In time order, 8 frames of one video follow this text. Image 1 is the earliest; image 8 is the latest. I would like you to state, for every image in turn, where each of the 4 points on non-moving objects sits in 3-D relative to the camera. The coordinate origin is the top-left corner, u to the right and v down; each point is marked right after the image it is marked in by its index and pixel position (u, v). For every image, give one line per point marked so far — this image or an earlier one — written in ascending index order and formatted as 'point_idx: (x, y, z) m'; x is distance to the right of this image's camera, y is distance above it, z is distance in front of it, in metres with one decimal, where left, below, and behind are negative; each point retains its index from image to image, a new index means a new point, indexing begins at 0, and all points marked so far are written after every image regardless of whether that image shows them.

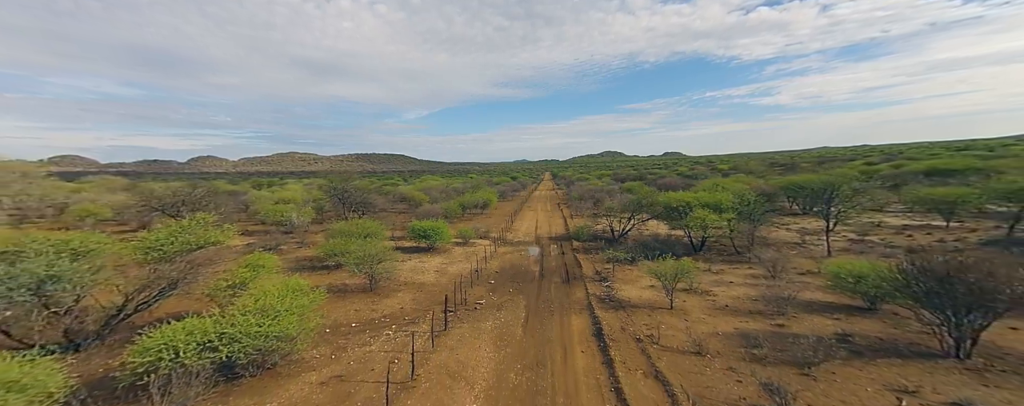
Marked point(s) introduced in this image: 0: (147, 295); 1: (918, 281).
0: (-13.5, -3.4, +14.0) m
1: (+13.4, -2.3, +12.8) m
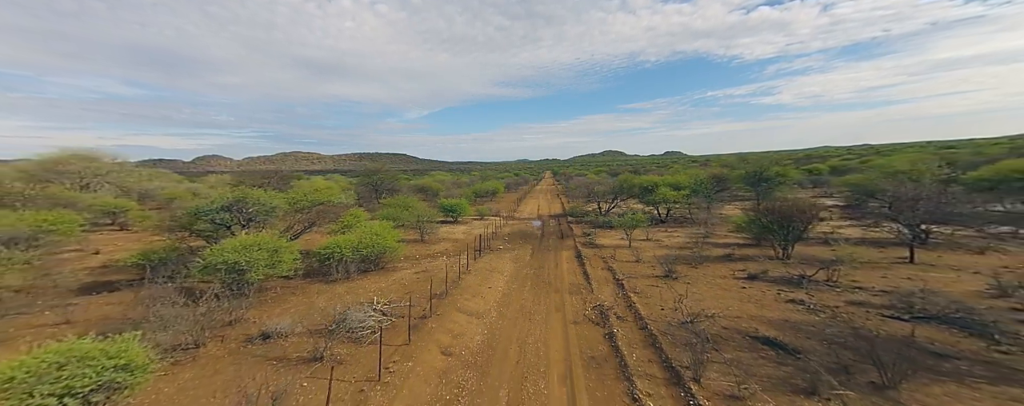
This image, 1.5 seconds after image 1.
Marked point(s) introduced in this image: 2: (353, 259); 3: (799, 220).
0: (-12.8, -1.7, +22.4) m
1: (+14.1, -0.5, +21.2) m
2: (-8.0, -2.8, +18.8) m
3: (+15.0, -0.6, +20.4) m
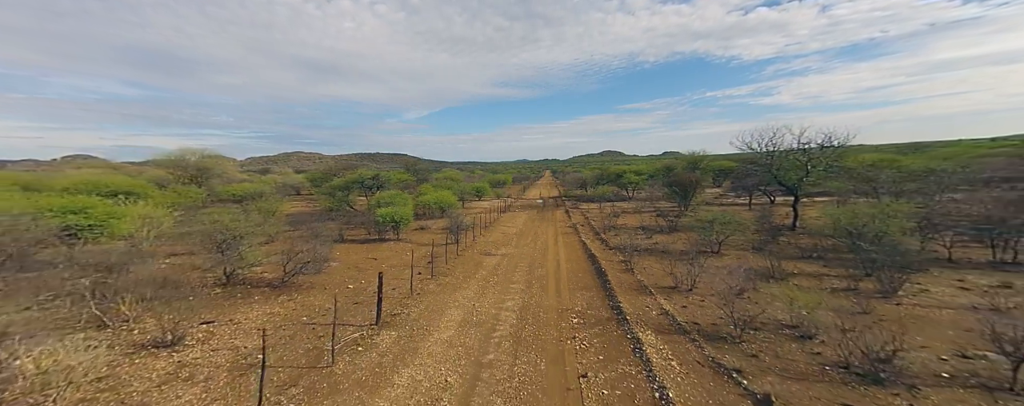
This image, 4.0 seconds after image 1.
0: (-11.6, +0.6, +36.6) m
1: (+15.3, +1.7, +35.4) m
2: (-6.8, -0.6, +33.0) m
3: (+16.2, +1.6, +34.6) m
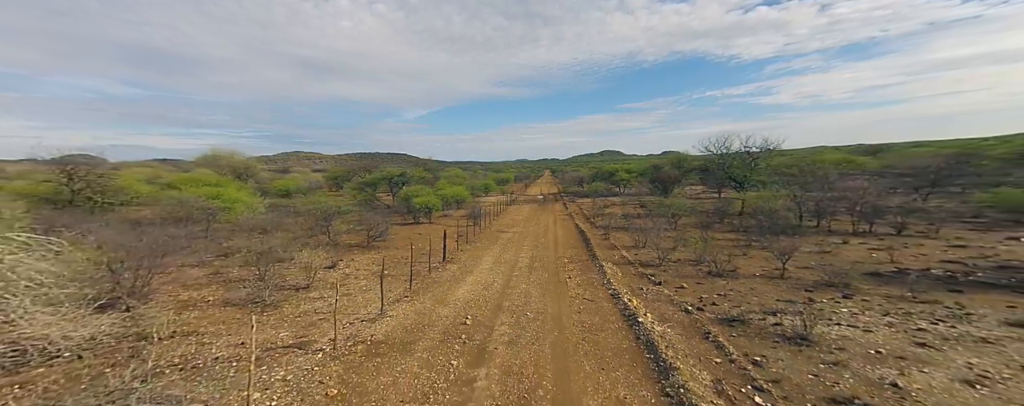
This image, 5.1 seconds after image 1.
0: (-11.1, +1.2, +42.2) m
1: (+15.8, +2.4, +41.1) m
2: (-6.3, 0.0, +38.7) m
3: (+16.7, +2.3, +40.3) m
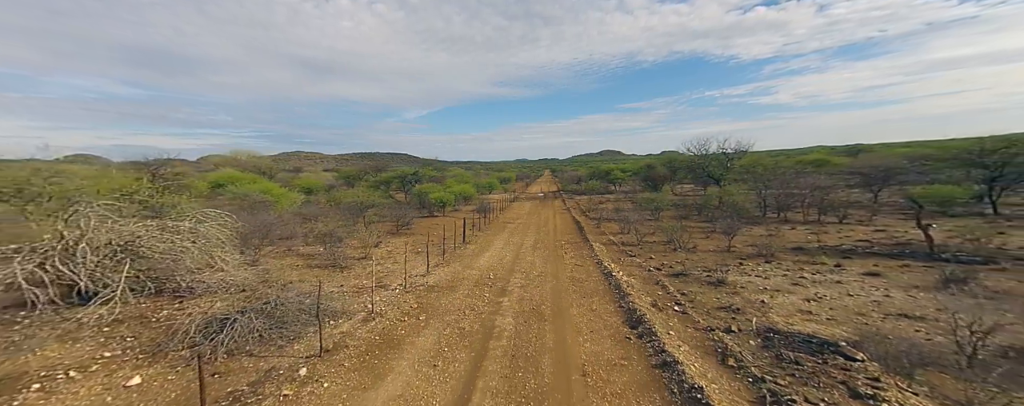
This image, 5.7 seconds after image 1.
0: (-10.8, +1.6, +45.6) m
1: (+16.1, +2.7, +44.5) m
2: (-6.0, +0.4, +42.1) m
3: (+17.1, +2.7, +43.7) m
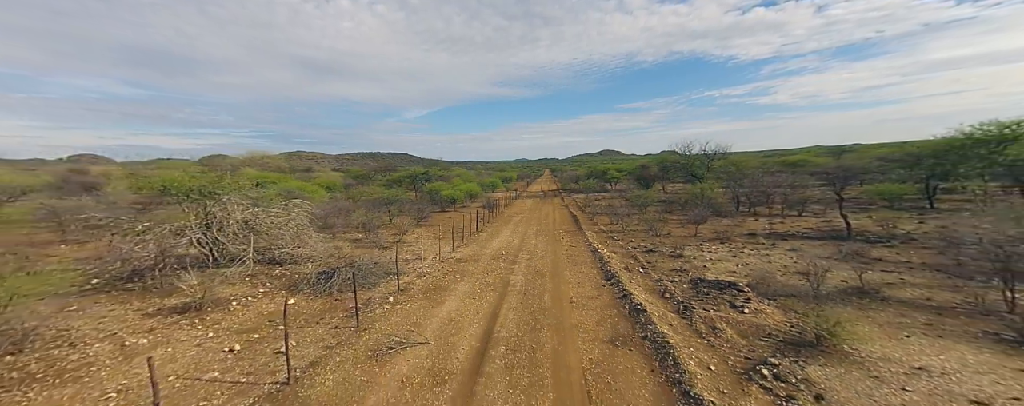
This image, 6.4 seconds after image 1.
0: (-10.5, +1.9, +48.9) m
1: (+16.4, +3.0, +47.8) m
2: (-5.7, +0.7, +45.4) m
3: (+17.3, +3.0, +47.0) m
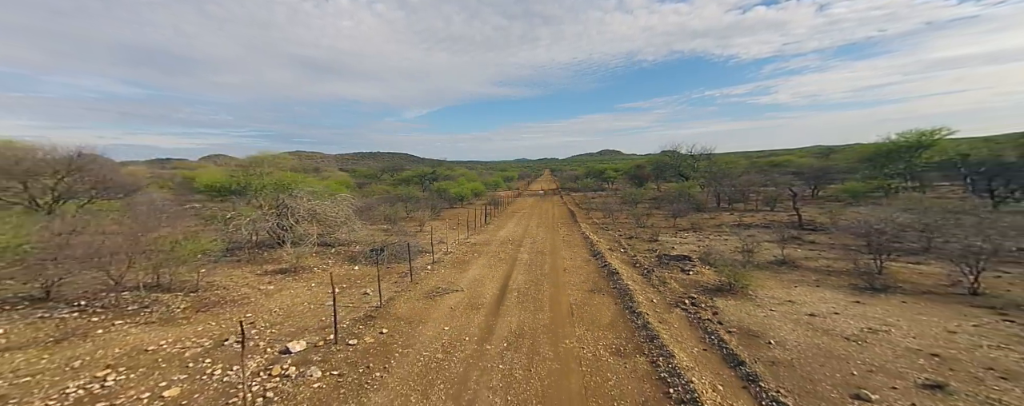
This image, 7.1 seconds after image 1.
0: (-10.3, +2.2, +51.9) m
1: (+16.7, +3.3, +50.9) m
2: (-5.4, +1.0, +48.4) m
3: (+17.6, +3.2, +50.0) m
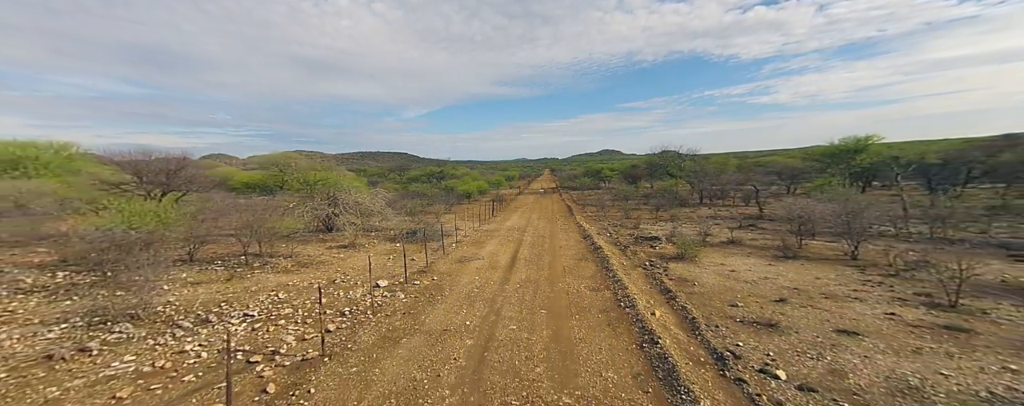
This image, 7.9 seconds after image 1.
0: (-10.0, +2.5, +55.3) m
1: (+16.9, +3.6, +54.2) m
2: (-5.2, +1.3, +51.7) m
3: (+17.9, +3.6, +53.4) m
